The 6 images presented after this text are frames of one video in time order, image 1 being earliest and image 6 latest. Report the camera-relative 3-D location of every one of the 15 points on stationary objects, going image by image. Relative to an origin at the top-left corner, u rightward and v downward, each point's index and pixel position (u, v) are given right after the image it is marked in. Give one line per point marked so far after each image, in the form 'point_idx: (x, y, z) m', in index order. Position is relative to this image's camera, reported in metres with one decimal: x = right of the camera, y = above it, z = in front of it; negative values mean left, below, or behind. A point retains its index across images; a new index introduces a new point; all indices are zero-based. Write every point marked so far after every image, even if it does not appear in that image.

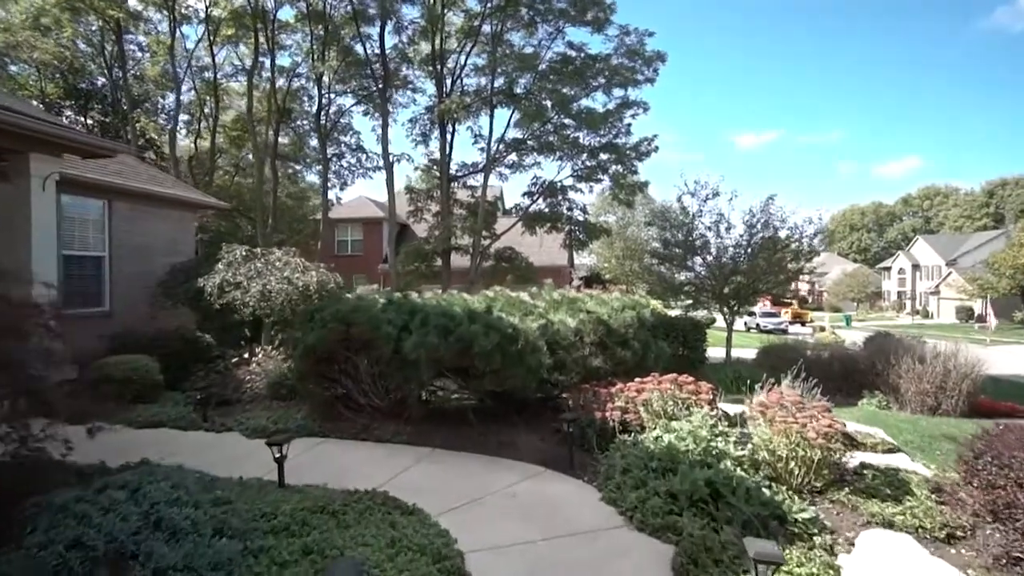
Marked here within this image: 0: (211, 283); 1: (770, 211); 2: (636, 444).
0: (-5.7, +0.1, +9.9) m
1: (+7.1, +2.1, +14.7) m
2: (+1.0, -1.3, +4.4) m
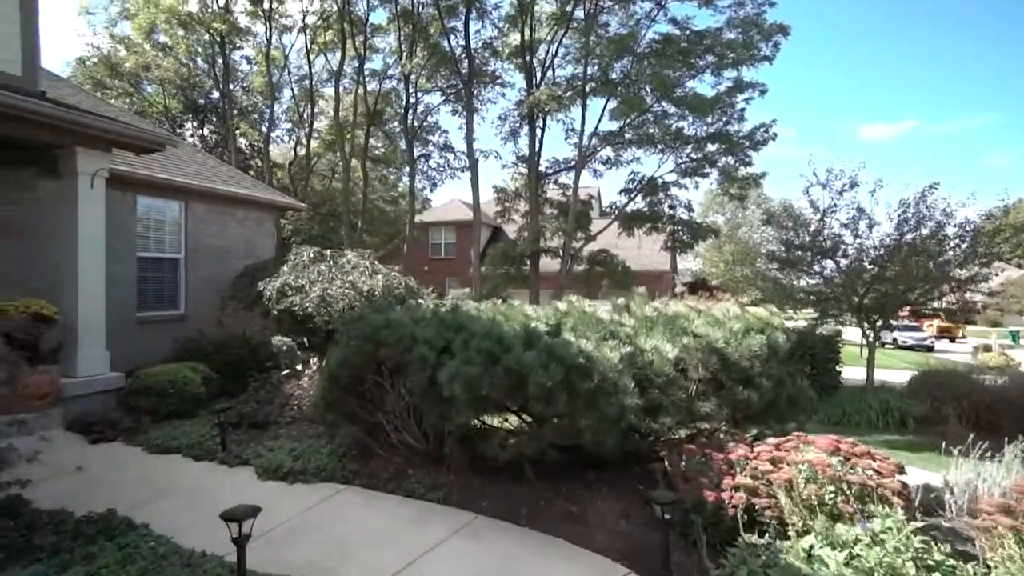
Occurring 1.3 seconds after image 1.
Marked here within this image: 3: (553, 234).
0: (-4.2, 0.0, +9.4) m
1: (+9.2, +1.9, +11.8) m
2: (+1.3, -1.4, +2.7) m
3: (+1.4, +1.9, +19.1) m
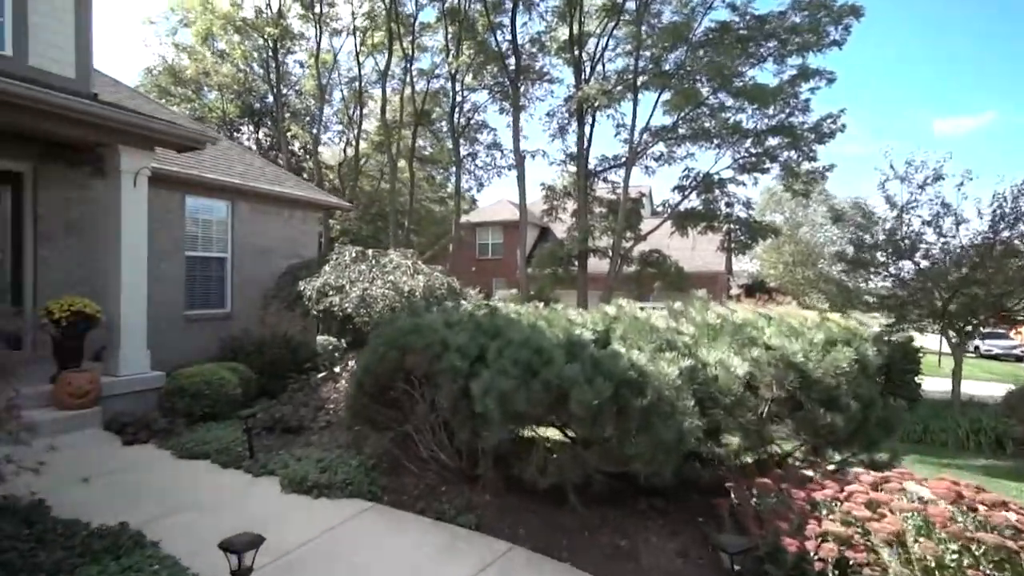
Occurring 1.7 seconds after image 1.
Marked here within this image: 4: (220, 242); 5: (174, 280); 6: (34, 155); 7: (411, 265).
0: (-3.4, 0.0, +9.3) m
1: (+10.1, +1.8, +10.5) m
2: (+1.5, -1.4, +2.2) m
3: (+3.1, +1.8, +18.5) m
4: (-5.5, +0.9, +10.1) m
5: (-5.8, +0.1, +9.2) m
6: (-6.4, +1.8, +7.2) m
7: (-1.8, +0.4, +9.4) m
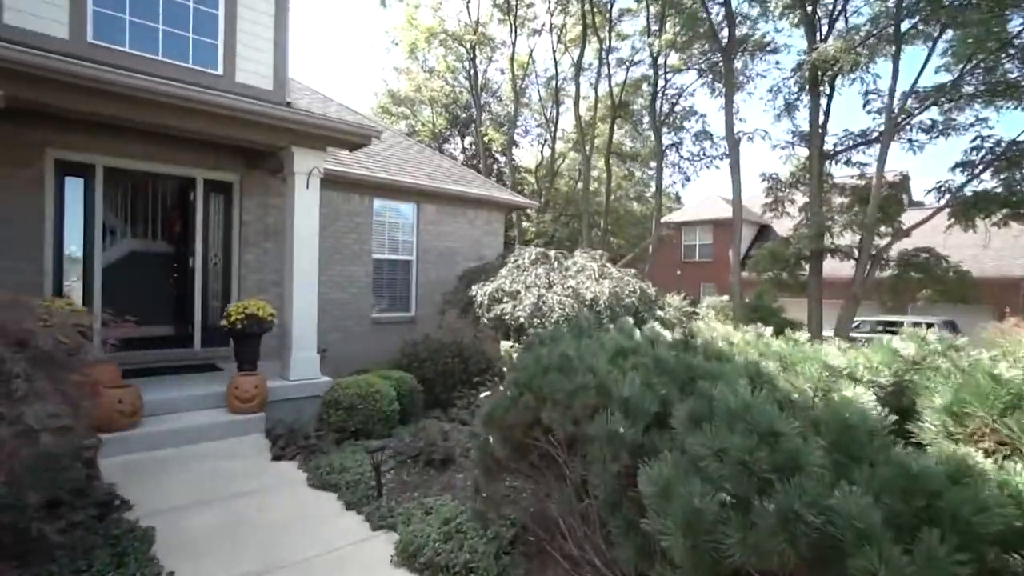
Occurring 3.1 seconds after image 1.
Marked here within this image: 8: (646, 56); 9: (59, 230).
0: (-0.4, -0.1, +8.5) m
1: (+12.7, +1.5, +4.7) m
2: (+1.6, -1.5, +0.1) m
3: (+9.1, +1.6, +14.7) m
4: (-2.0, +0.8, +10.1) m
5: (-2.6, +0.1, +9.3) m
6: (-3.9, +1.8, +7.6) m
7: (+1.2, +0.3, +8.0) m
8: (+4.6, +8.1, +18.6) m
9: (-5.4, +0.7, +6.4) m
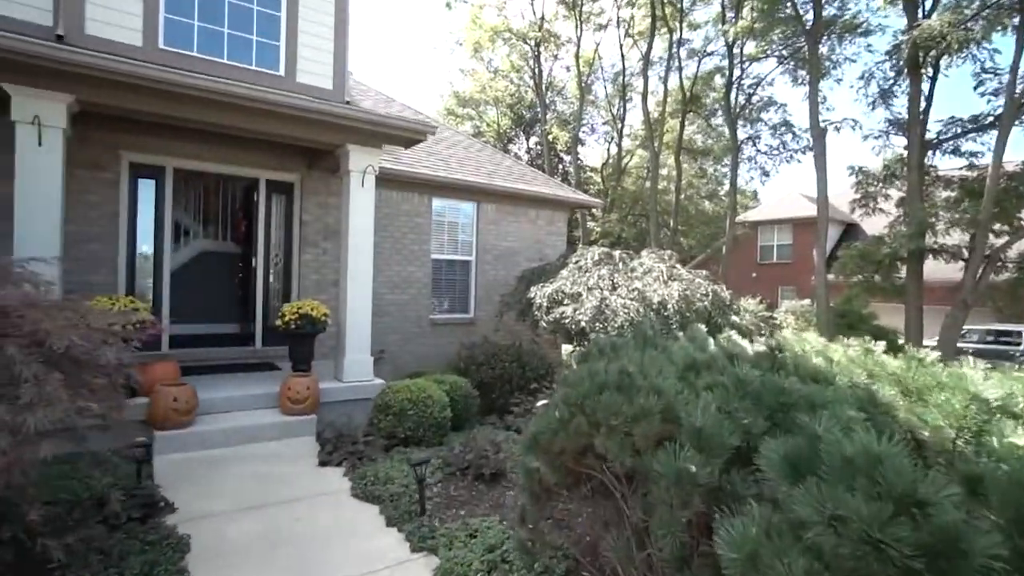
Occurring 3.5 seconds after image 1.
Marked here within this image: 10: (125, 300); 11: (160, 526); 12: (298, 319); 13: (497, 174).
0: (+0.5, -0.1, +8.1) m
1: (+13.1, +1.4, +2.7) m
2: (+1.4, -1.5, -0.5) m
3: (+10.7, +1.5, +13.1) m
4: (-0.9, +0.8, +9.8) m
5: (-1.6, +0.1, +9.2) m
6: (-3.0, +1.8, +7.6) m
7: (+2.1, +0.2, +7.4) m
8: (+6.8, +8.0, +17.6) m
9: (-4.7, +0.7, +6.7) m
10: (-3.7, -0.1, +5.1) m
11: (-2.3, -1.6, +3.6) m
12: (-2.4, -0.3, +5.9) m
13: (-0.3, +2.2, +10.3) m
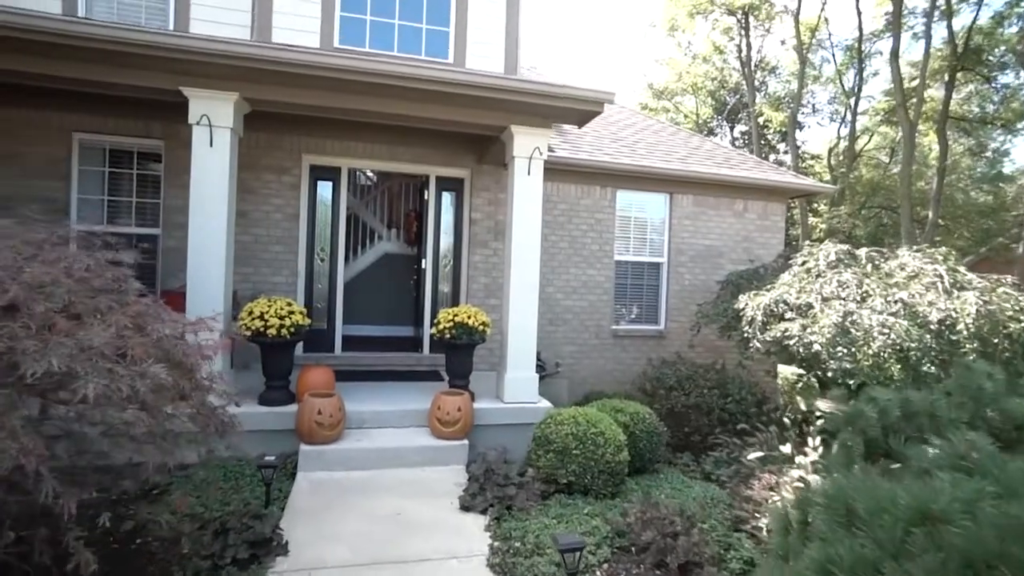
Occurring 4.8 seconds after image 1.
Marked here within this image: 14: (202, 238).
0: (+2.9, -0.2, +6.2) m
1: (+12.8, +1.2, -3.2) m
2: (+0.7, -1.5, -2.2) m
3: (+14.2, +1.2, +7.4) m
4: (+2.2, +0.7, +8.3) m
5: (+1.3, 0.0, +8.0) m
6: (-0.5, +1.7, +7.0) m
7: (+4.1, +0.1, +5.1) m
8: (+12.2, +7.7, +13.0) m
9: (-2.5, +0.7, +6.7) m
10: (-2.1, -0.1, +4.9) m
11: (-1.4, -1.6, +3.0) m
12: (-0.6, -0.4, +5.2) m
13: (+2.9, +2.1, +8.6) m
14: (-2.8, +0.5, +4.8) m
